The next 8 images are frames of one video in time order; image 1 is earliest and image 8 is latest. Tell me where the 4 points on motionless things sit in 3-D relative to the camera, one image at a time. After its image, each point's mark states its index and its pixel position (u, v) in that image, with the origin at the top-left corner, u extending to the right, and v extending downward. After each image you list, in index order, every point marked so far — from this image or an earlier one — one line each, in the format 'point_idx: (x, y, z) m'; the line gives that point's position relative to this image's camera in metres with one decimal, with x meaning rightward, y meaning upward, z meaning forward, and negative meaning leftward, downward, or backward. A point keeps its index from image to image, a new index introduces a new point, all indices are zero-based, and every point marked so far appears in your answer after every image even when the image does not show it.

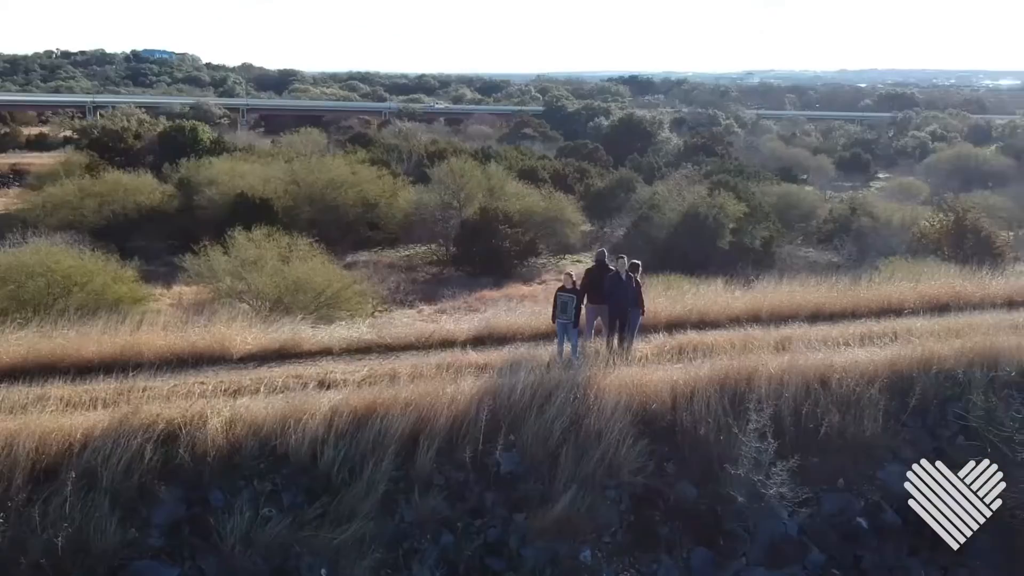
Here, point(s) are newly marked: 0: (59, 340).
0: (-4.2, -0.5, +9.2) m
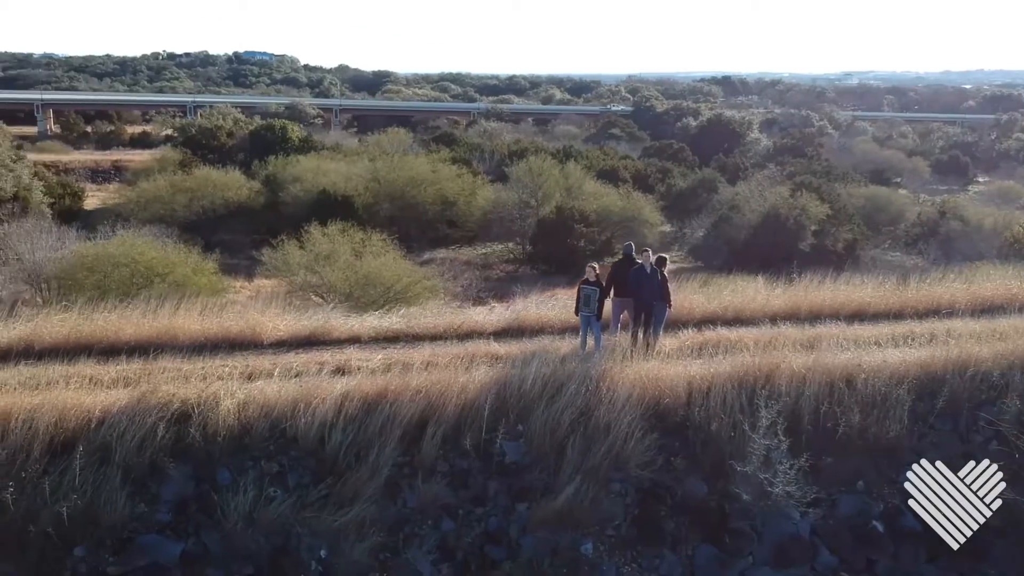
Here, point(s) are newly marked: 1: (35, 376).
0: (-4.0, -0.4, +9.6) m
1: (-3.8, -0.7, +8.0) m
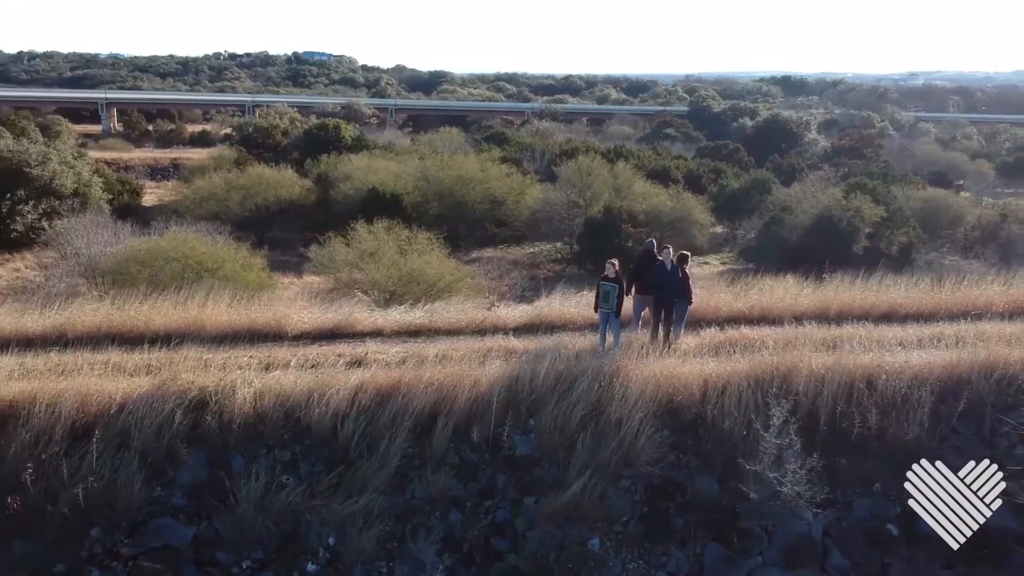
0: (-3.8, -0.3, +9.8) m
1: (-3.7, -0.6, +8.2) m
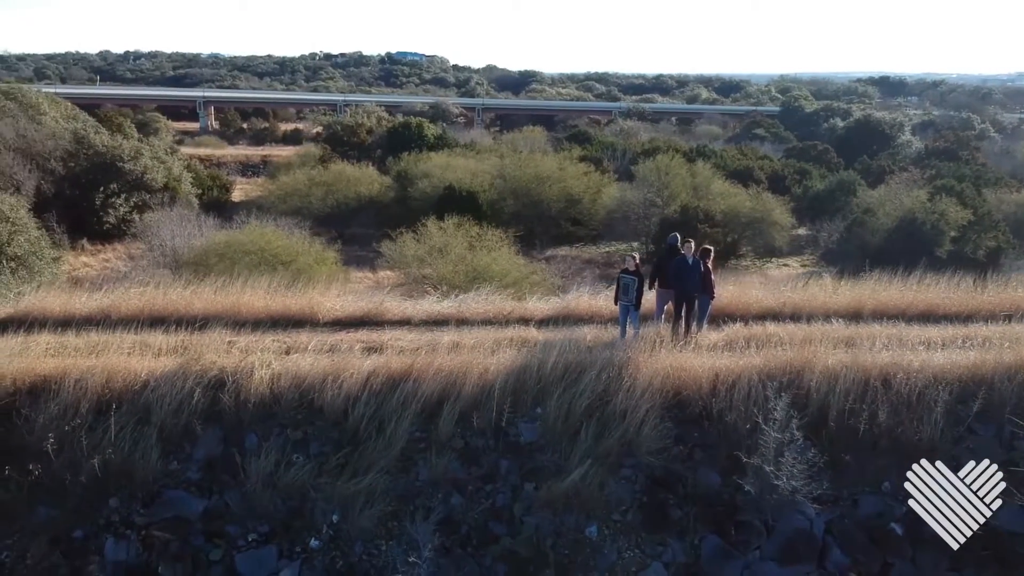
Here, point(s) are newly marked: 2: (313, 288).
0: (-3.5, -0.1, +10.2) m
1: (-3.6, -0.4, +8.6) m
2: (-2.5, 0.0, +12.4) m
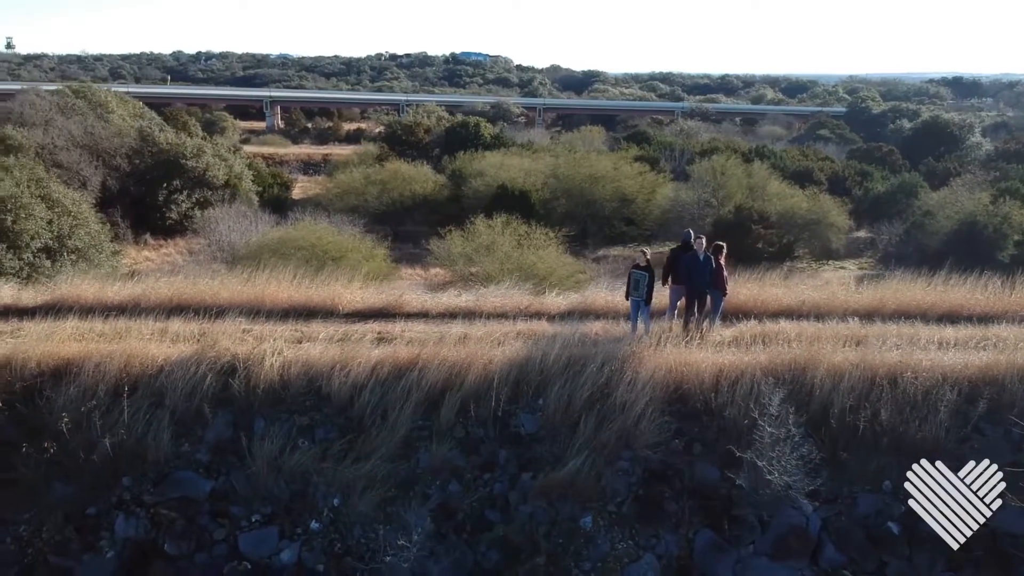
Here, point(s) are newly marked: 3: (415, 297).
0: (-3.4, 0.0, +10.6) m
1: (-3.5, -0.3, +9.0) m
2: (-2.2, +0.1, +12.7) m
3: (-1.1, -0.1, +10.9) m
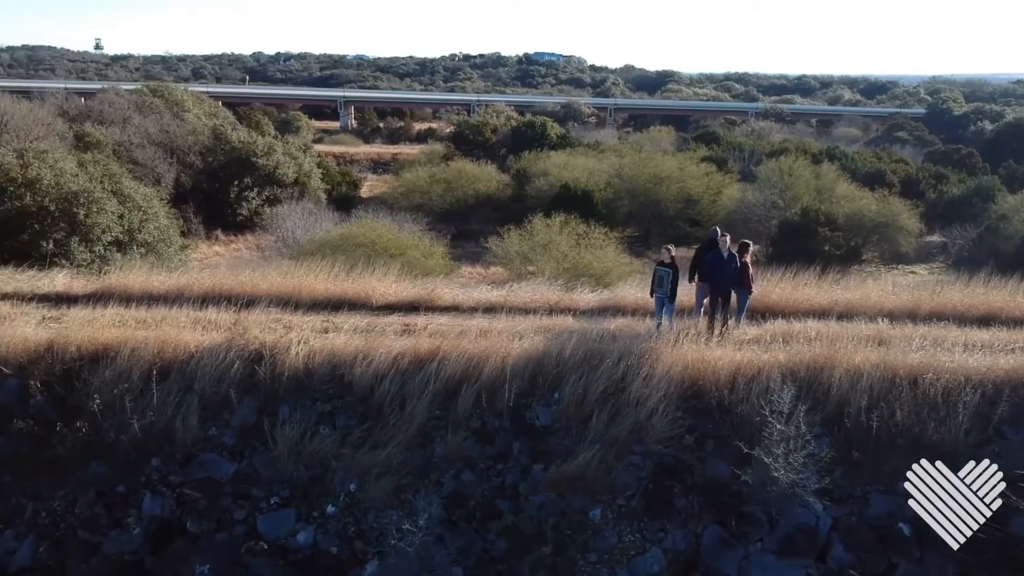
0: (-3.0, +0.1, +10.9) m
1: (-3.3, -0.2, +9.3) m
2: (-1.7, +0.2, +13.0) m
3: (-0.7, 0.0, +11.1) m
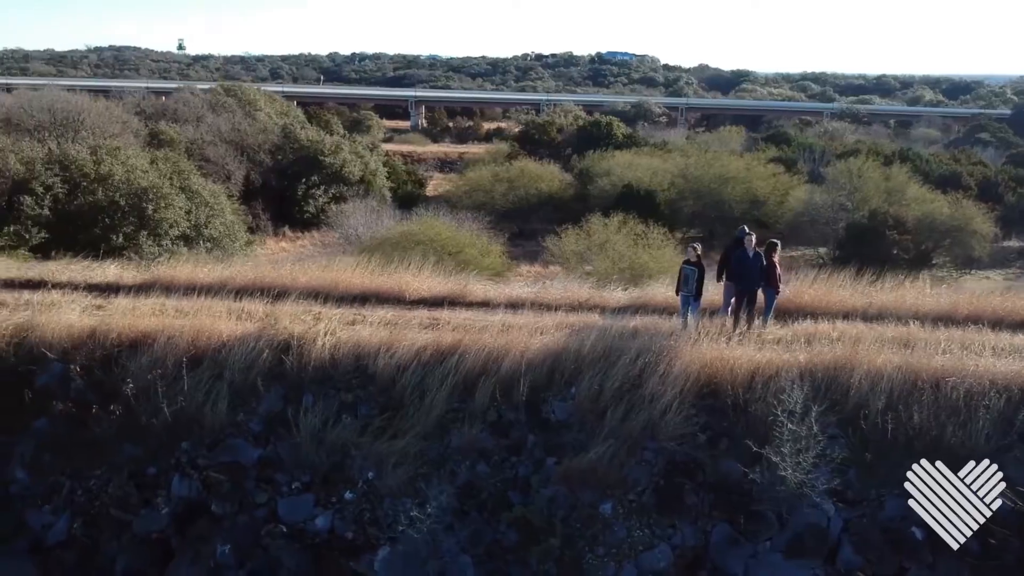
0: (-2.7, +0.2, +11.2) m
1: (-3.1, -0.2, +9.7) m
2: (-1.2, +0.2, +13.2) m
3: (-0.4, 0.0, +11.3) m
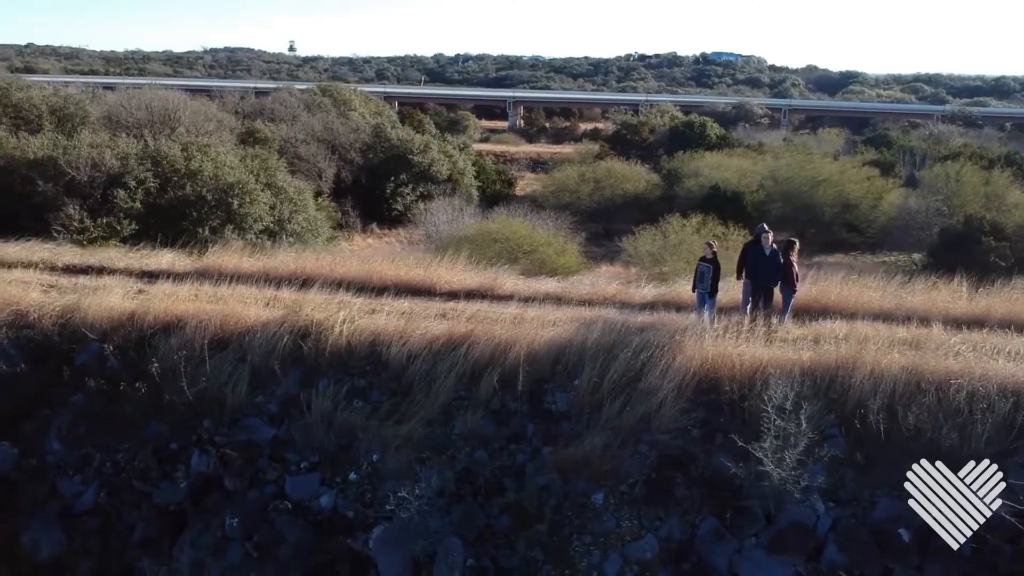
0: (-2.3, +0.3, +11.6) m
1: (-2.9, 0.0, +10.1) m
2: (-0.7, +0.3, +13.5) m
3: (0.0, +0.1, +11.5) m
